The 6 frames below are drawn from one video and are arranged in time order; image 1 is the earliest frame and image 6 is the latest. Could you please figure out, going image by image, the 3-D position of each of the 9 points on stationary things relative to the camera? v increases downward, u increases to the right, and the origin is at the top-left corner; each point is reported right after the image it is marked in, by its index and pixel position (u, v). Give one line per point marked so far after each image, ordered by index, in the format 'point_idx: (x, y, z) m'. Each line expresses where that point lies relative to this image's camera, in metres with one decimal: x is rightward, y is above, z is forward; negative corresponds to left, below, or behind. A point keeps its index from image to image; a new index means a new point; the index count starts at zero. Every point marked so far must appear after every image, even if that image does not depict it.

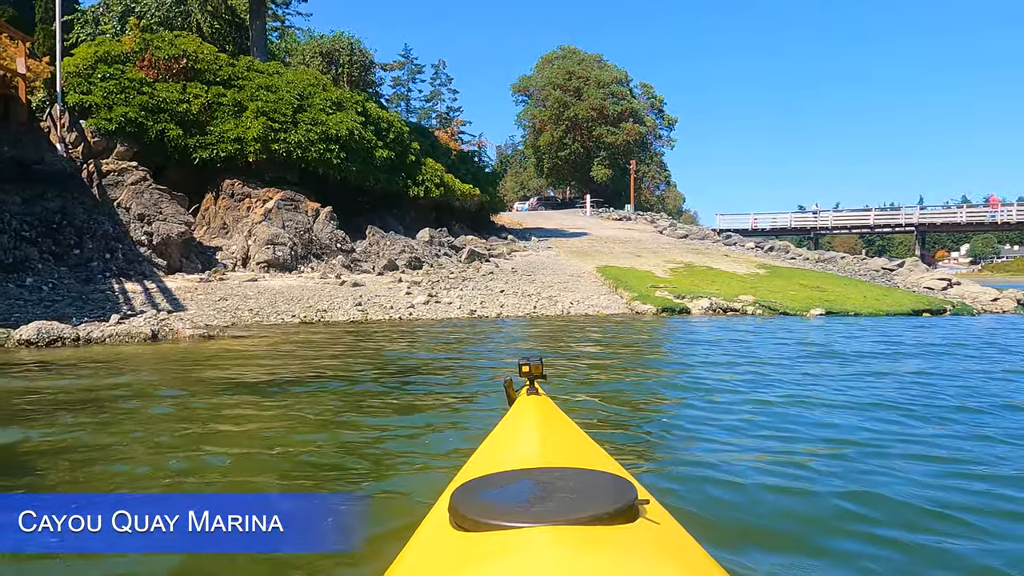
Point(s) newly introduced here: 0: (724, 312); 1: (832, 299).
0: (+5.1, -0.6, +17.9) m
1: (+8.1, -0.3, +18.7) m
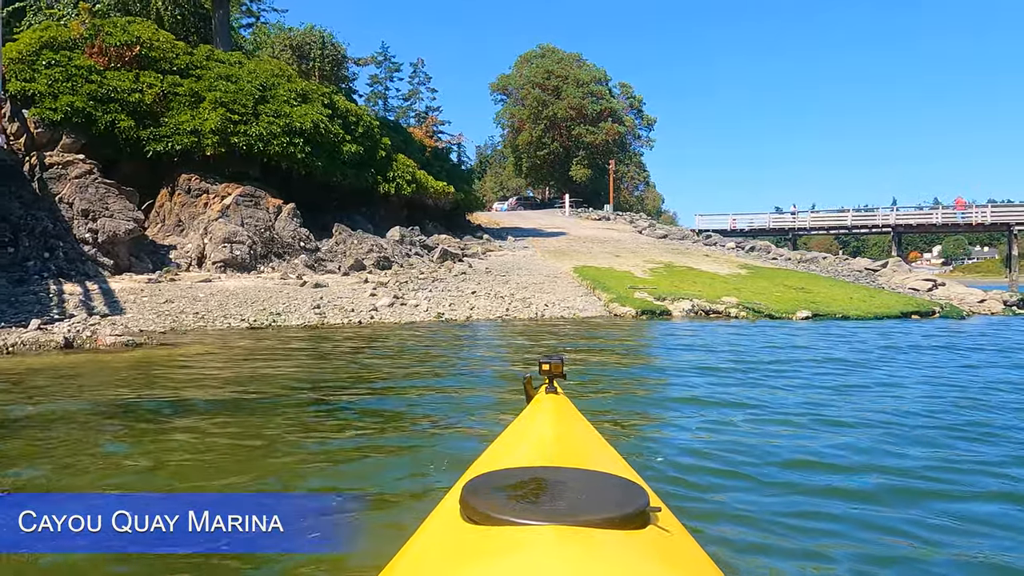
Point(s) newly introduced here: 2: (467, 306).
0: (+4.5, -0.6, +17.0) m
1: (+7.4, -0.3, +17.9) m
2: (-1.0, -0.4, +16.5) m
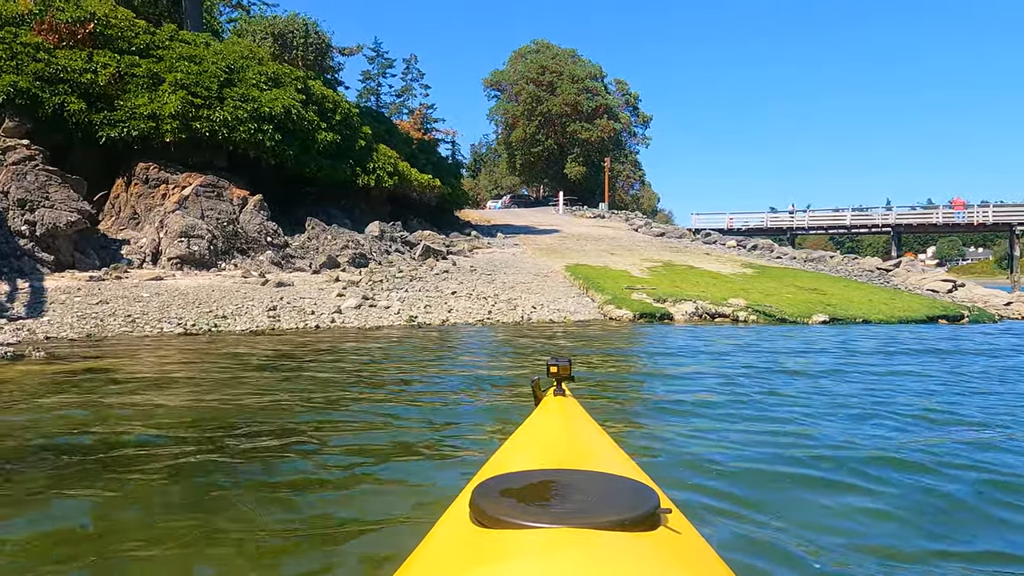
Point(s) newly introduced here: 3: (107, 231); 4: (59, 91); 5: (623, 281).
0: (+4.1, -0.6, +15.4) m
1: (+7.1, -0.4, +16.2) m
2: (-1.4, -0.4, +14.8) m
3: (-10.3, +1.4, +18.8) m
4: (-11.6, +5.0, +18.9) m
5: (+2.8, +0.2, +18.6) m
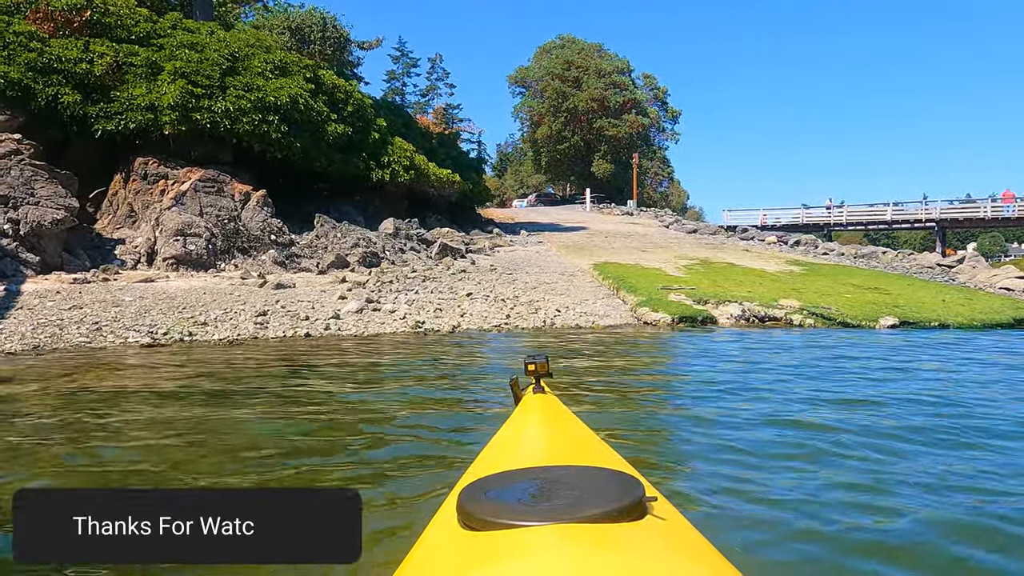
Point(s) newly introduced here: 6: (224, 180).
0: (+4.5, -0.6, +13.6) m
1: (+7.5, -0.3, +14.4) m
2: (-1.0, -0.4, +13.3) m
3: (-9.7, +1.4, +17.6) m
4: (-11.1, +5.0, +17.7) m
5: (+3.3, +0.2, +16.9) m
6: (-7.2, +2.7, +18.4) m
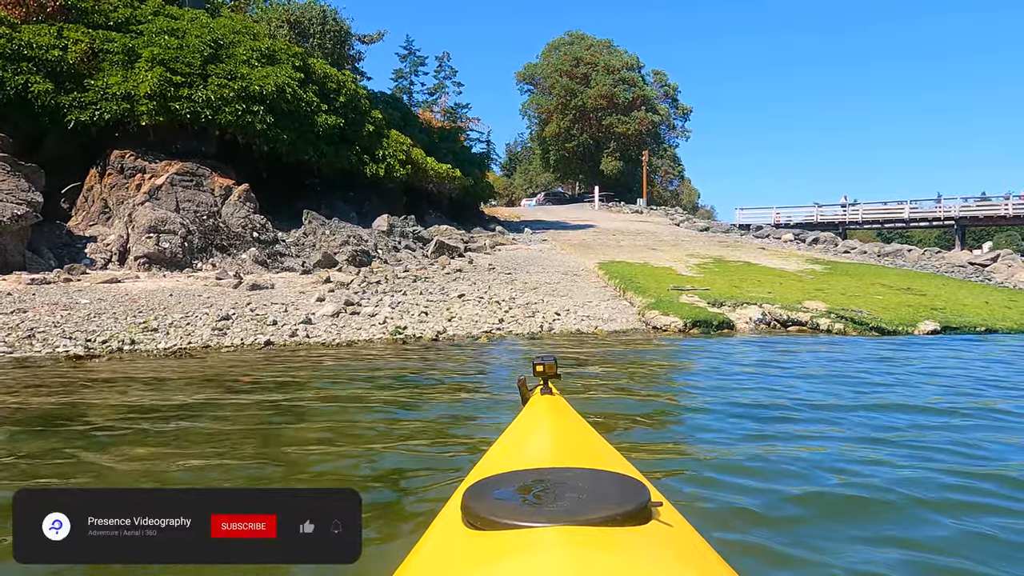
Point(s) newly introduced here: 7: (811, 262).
0: (+4.5, -0.6, +12.3) m
1: (+7.4, -0.3, +13.0) m
2: (-1.0, -0.4, +12.1) m
3: (-9.8, +1.4, +16.5) m
4: (-11.1, +4.9, +16.6) m
5: (+3.3, +0.2, +15.6) m
6: (-7.2, +2.7, +17.3) m
7: (+7.6, +0.7, +19.0) m
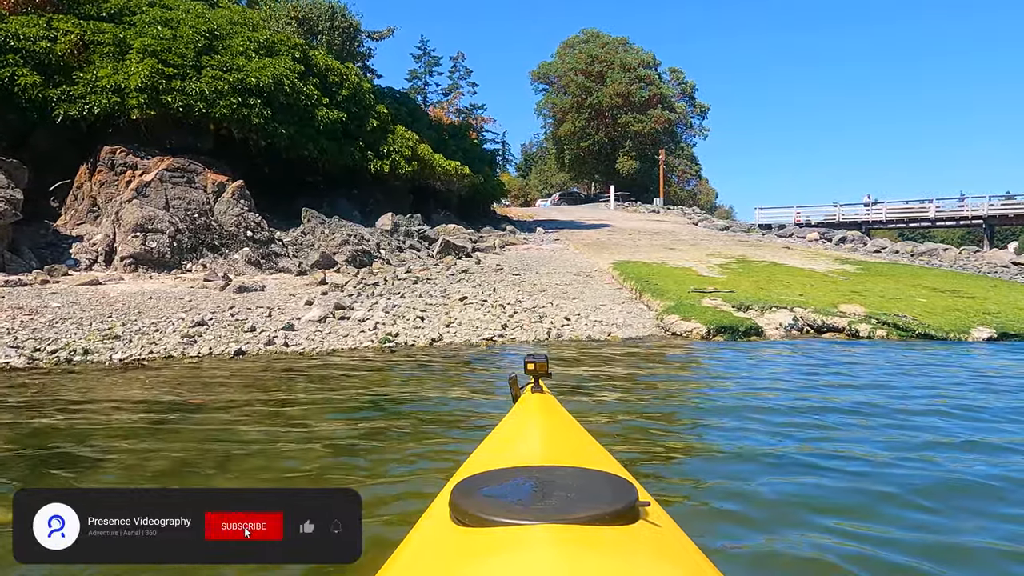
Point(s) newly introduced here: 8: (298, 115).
0: (+4.5, -0.7, +11.2) m
1: (+7.6, -0.4, +11.9) m
2: (-1.0, -0.5, +11.1) m
3: (-9.6, +1.3, +15.7) m
4: (-10.9, +4.9, +15.9) m
5: (+3.5, +0.1, +14.5) m
6: (-7.0, +2.6, +16.4) m
7: (+7.8, +0.6, +17.8) m
8: (-5.5, +4.5, +19.1) m
